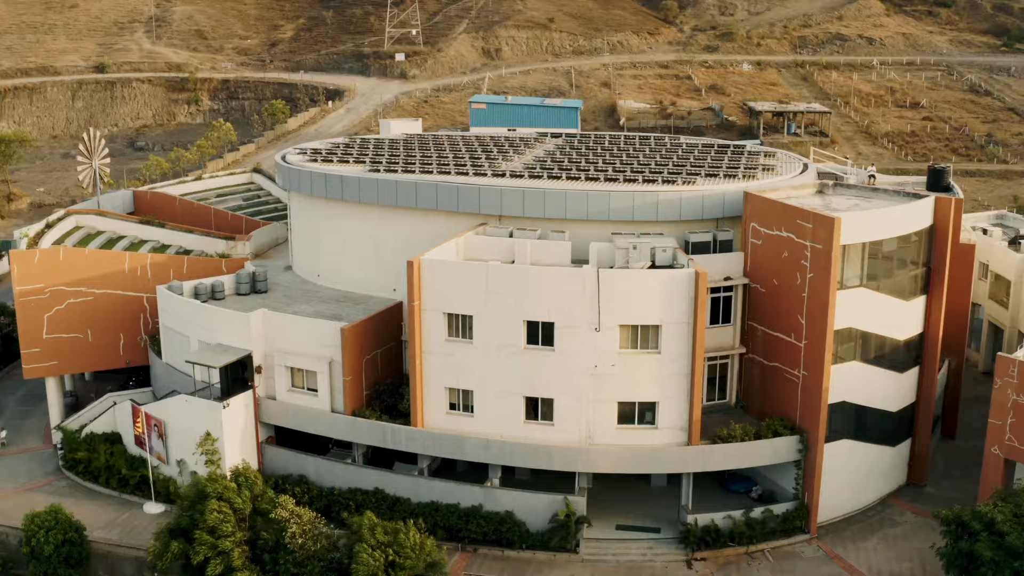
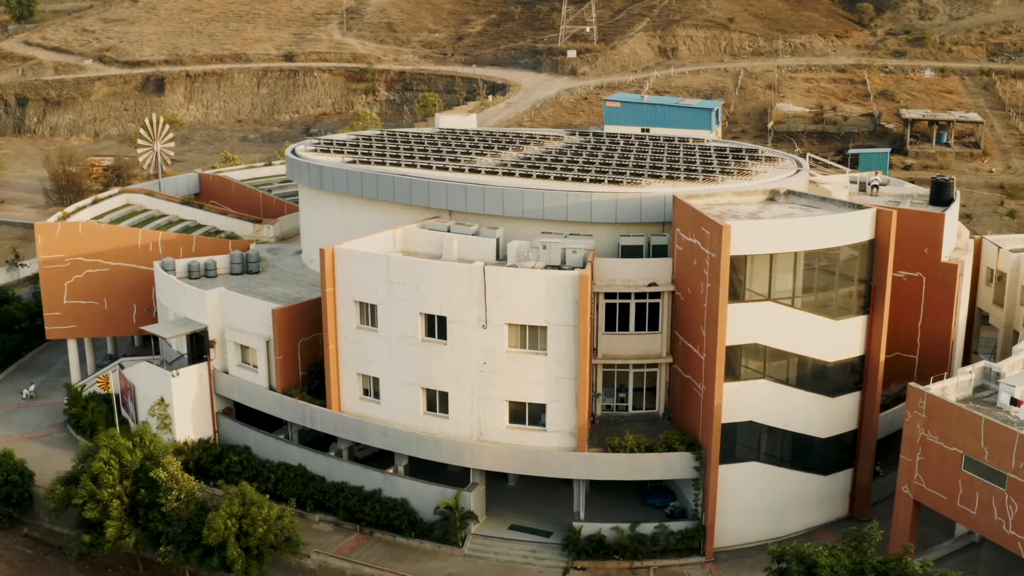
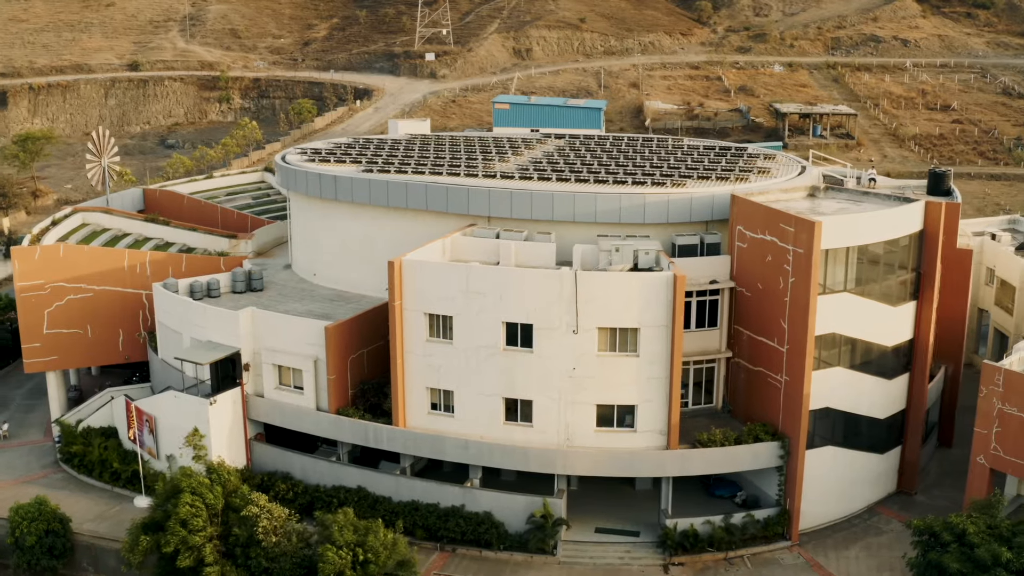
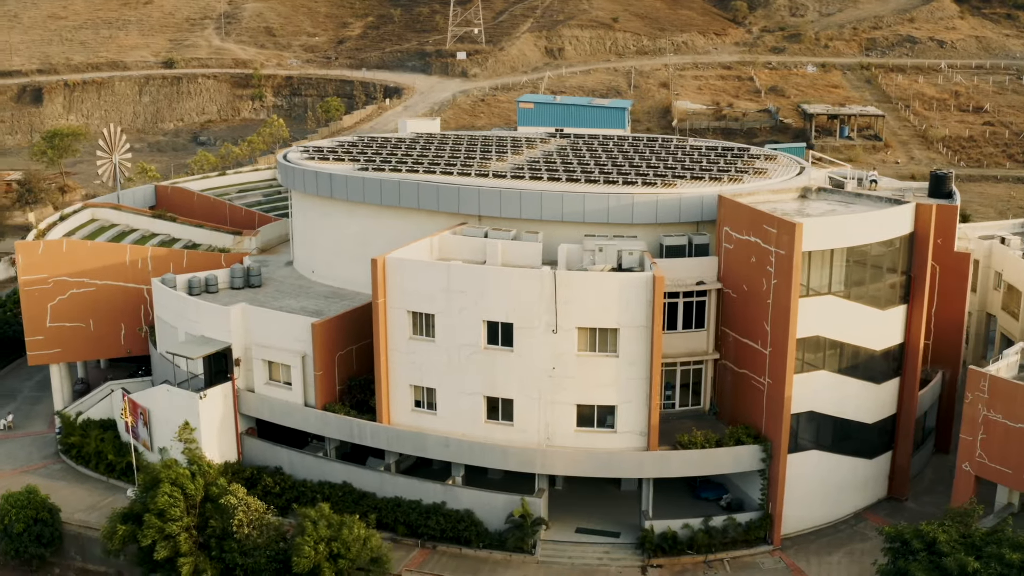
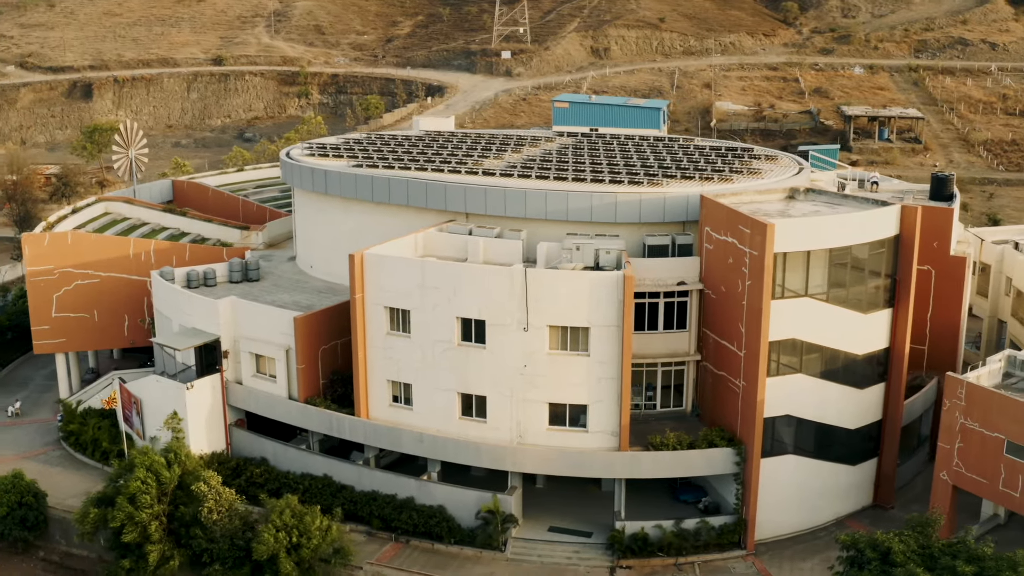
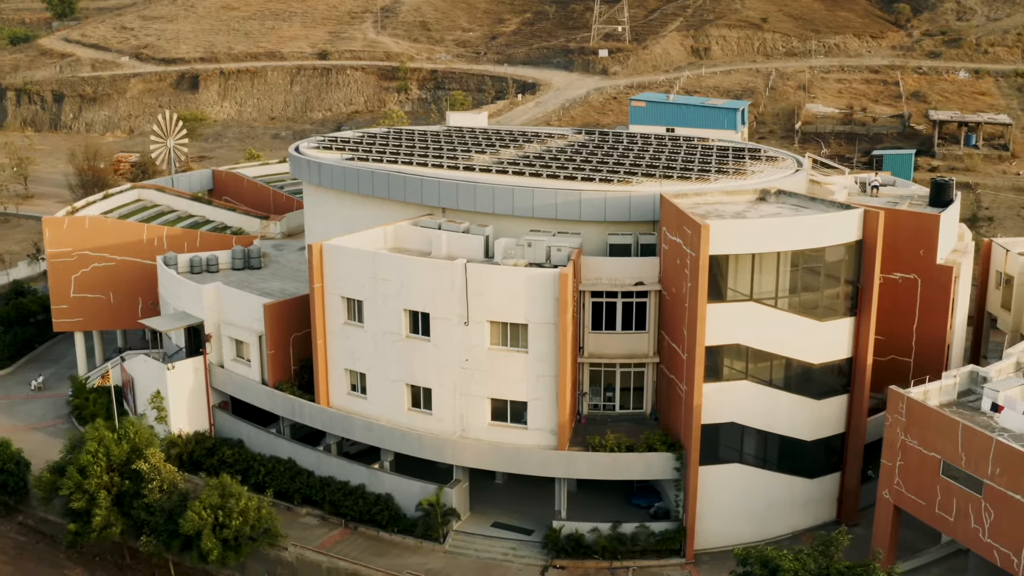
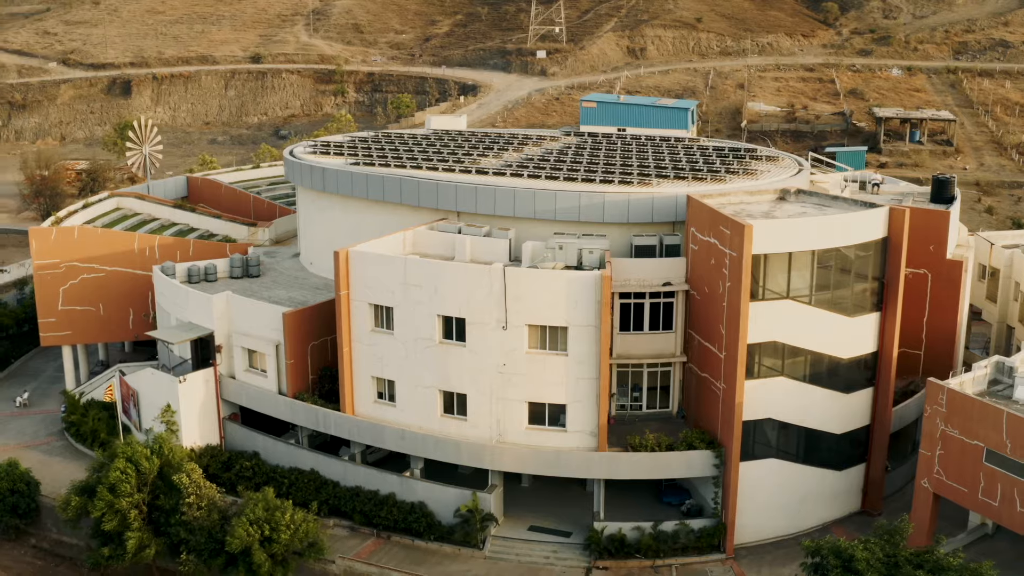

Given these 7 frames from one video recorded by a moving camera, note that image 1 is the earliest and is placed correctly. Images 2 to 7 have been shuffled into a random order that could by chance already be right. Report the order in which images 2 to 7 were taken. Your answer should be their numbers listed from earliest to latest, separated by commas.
3, 4, 5, 7, 2, 6
